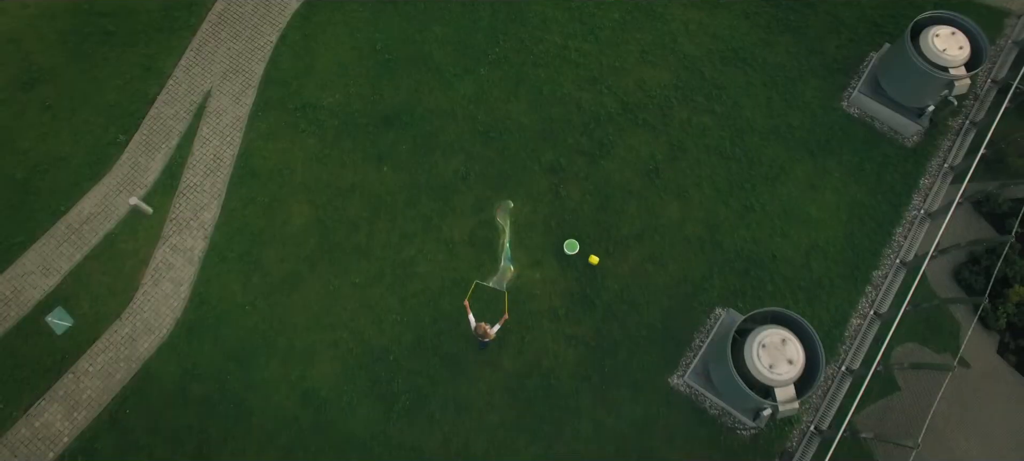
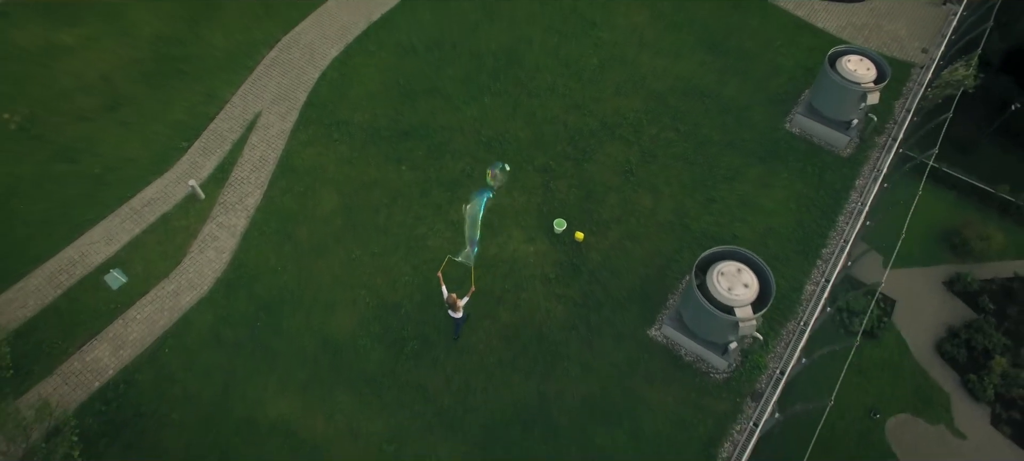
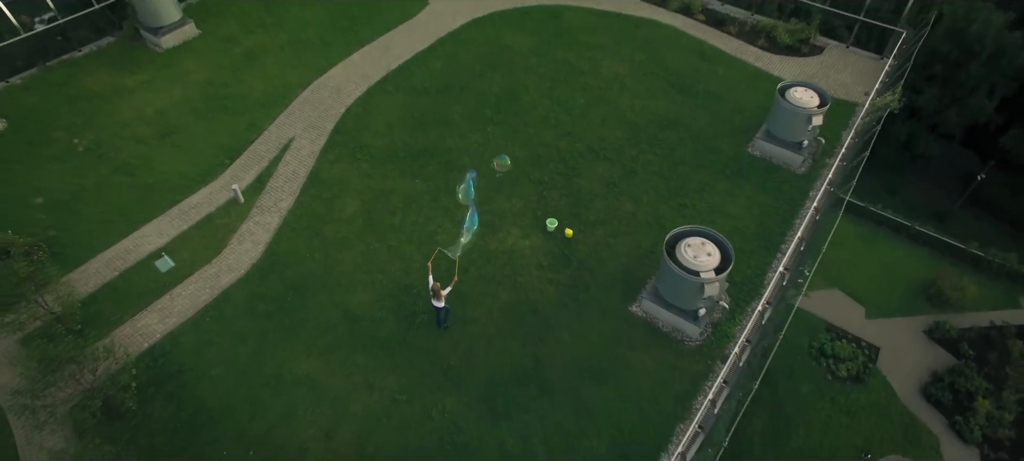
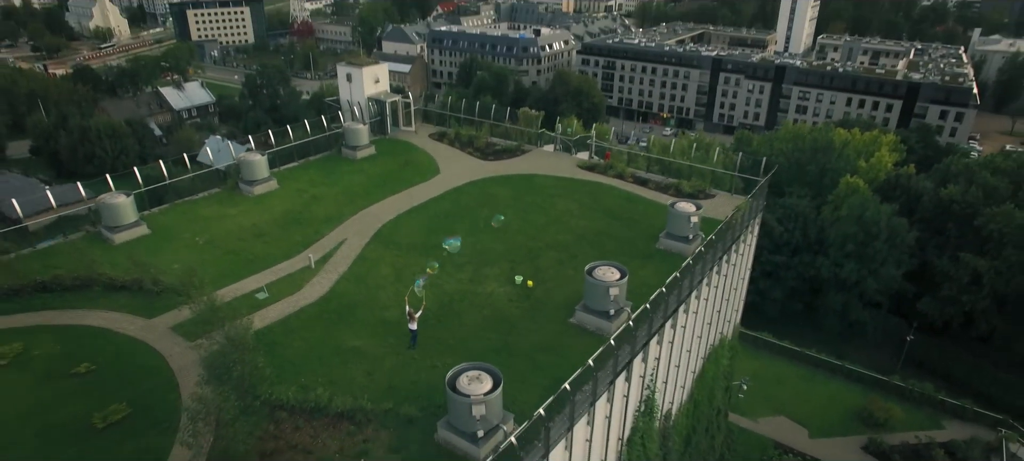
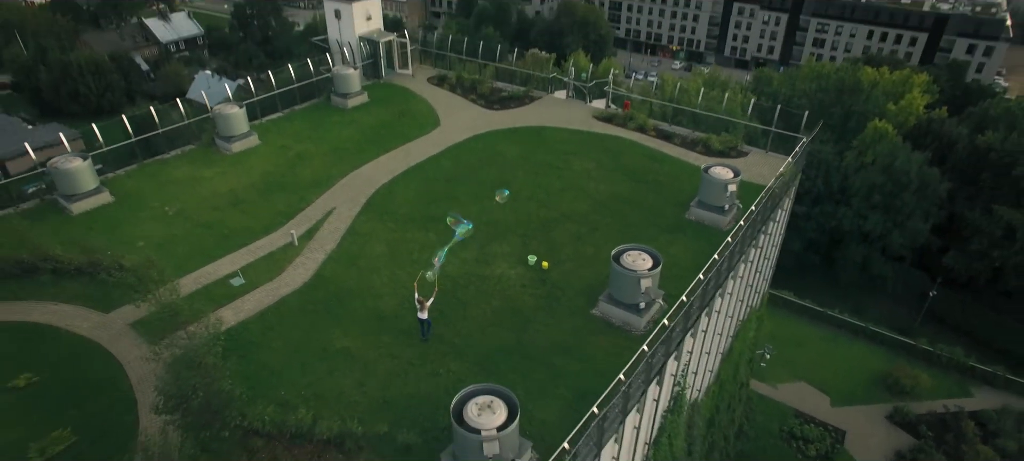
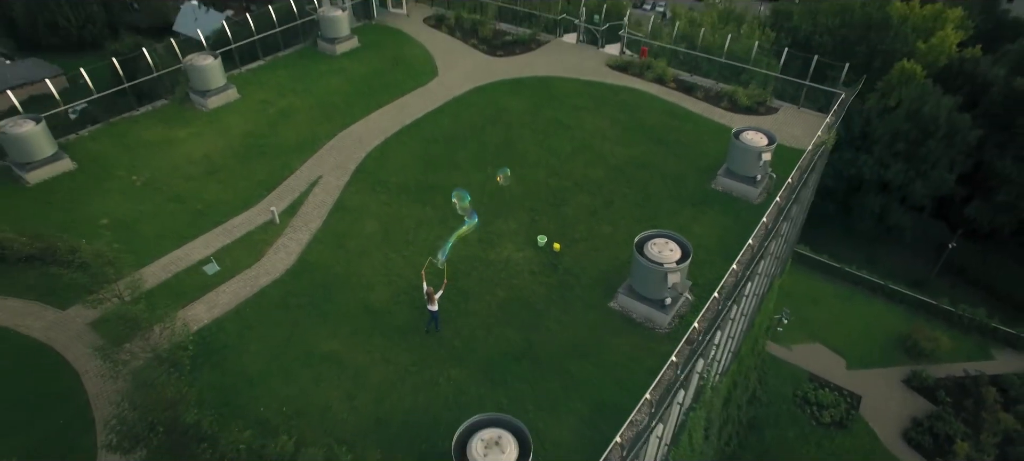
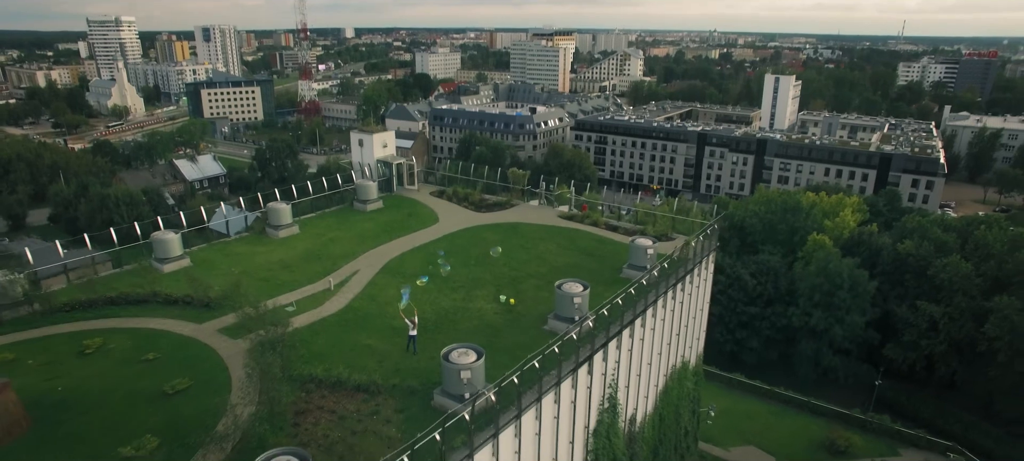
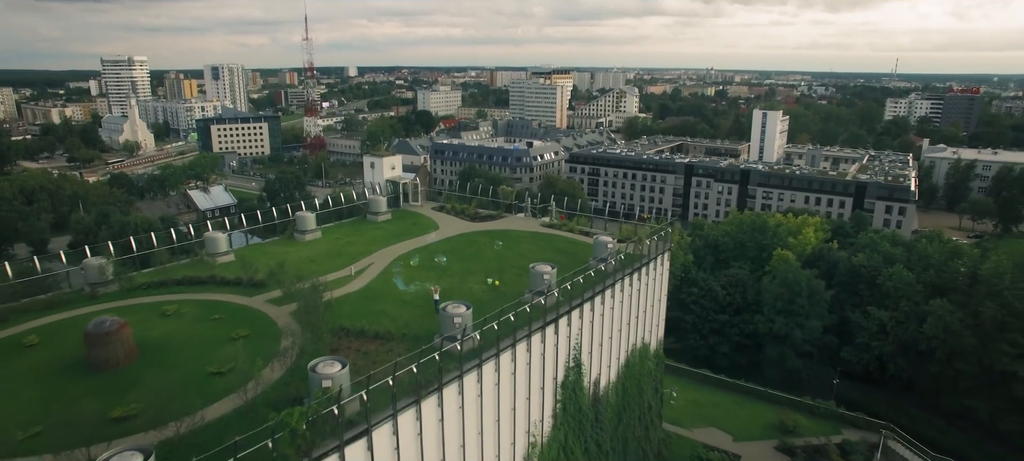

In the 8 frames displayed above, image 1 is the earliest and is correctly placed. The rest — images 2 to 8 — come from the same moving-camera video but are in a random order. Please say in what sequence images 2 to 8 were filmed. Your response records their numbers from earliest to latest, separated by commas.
2, 3, 6, 5, 4, 7, 8
